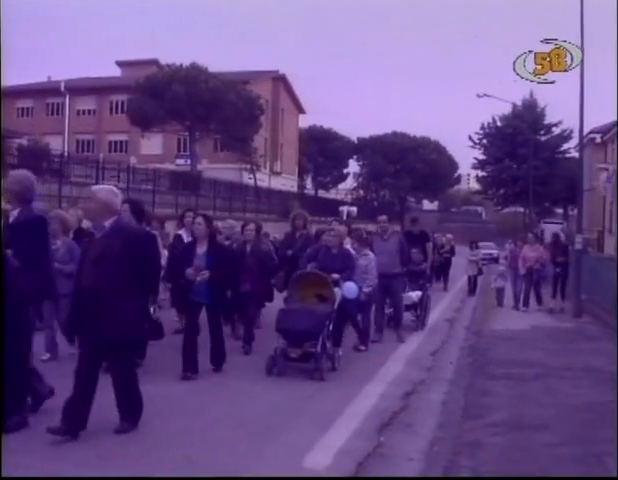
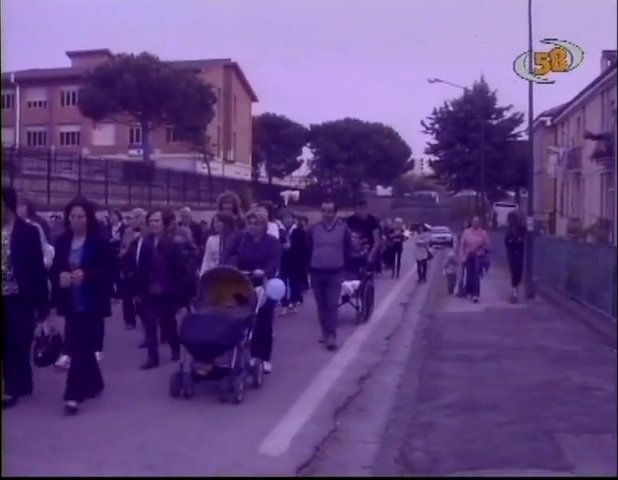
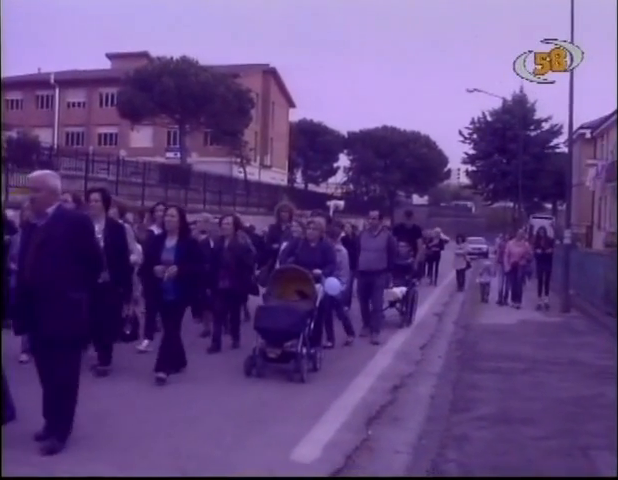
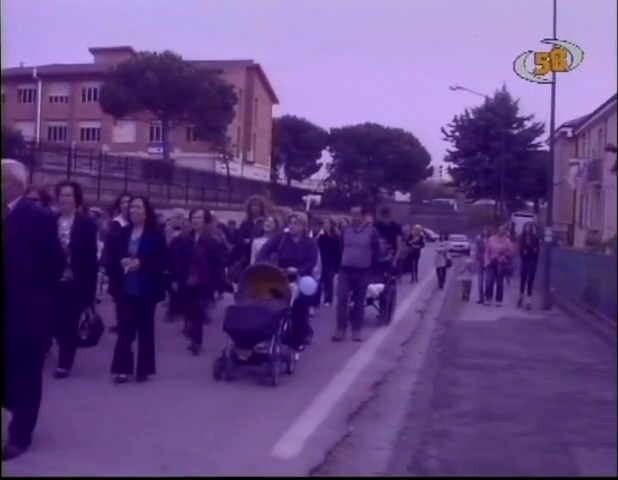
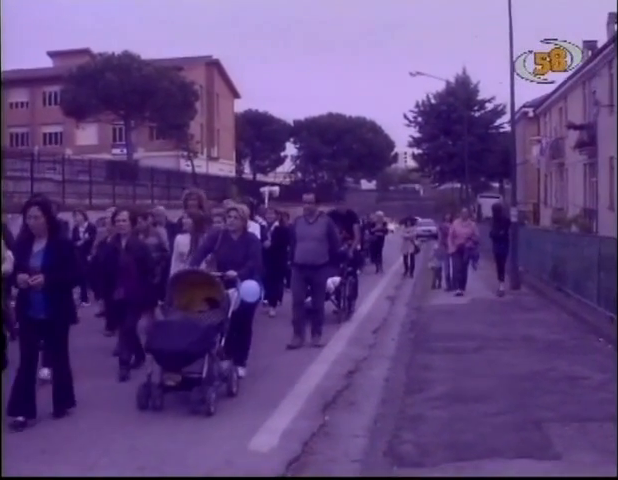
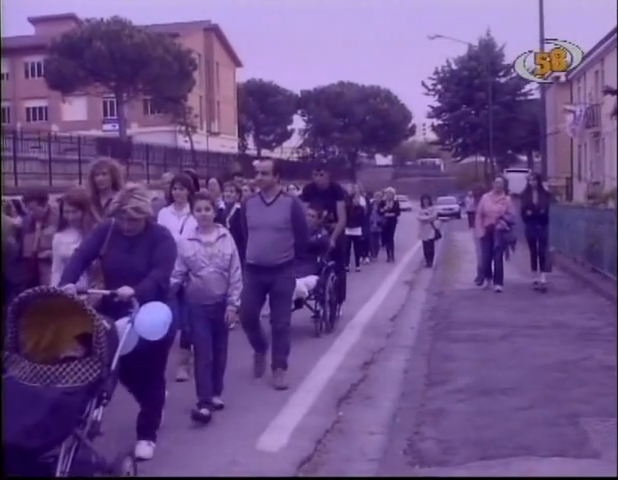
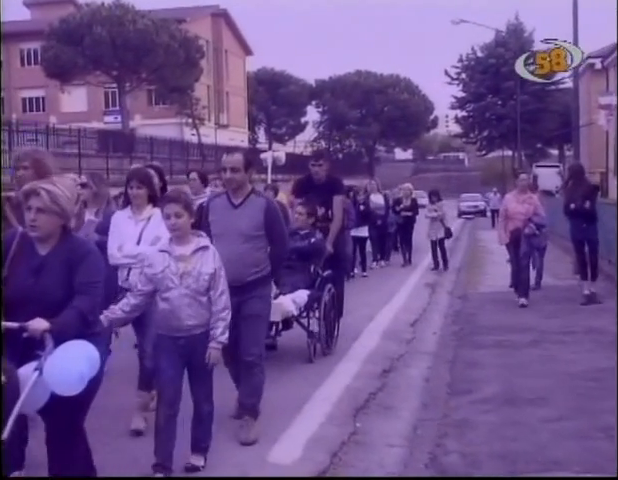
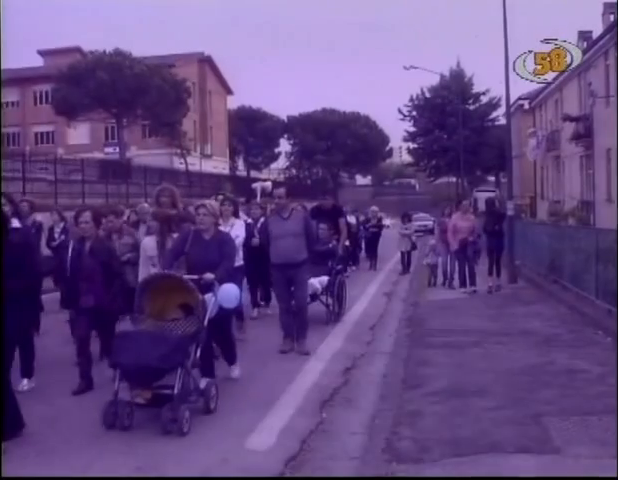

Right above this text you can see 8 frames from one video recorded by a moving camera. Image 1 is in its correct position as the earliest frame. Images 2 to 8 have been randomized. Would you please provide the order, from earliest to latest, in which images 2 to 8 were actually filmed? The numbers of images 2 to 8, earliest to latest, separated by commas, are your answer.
3, 4, 2, 5, 8, 6, 7
